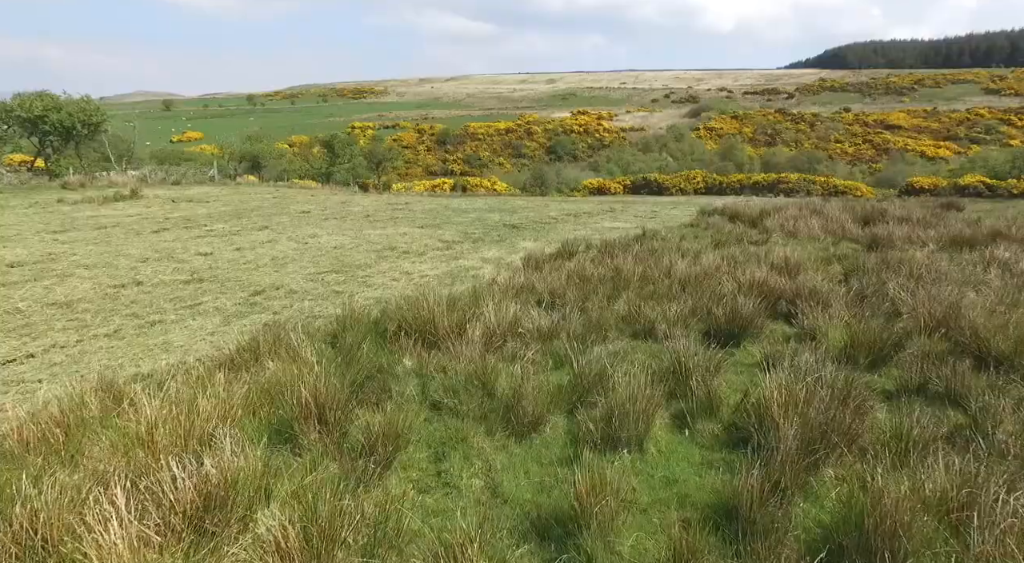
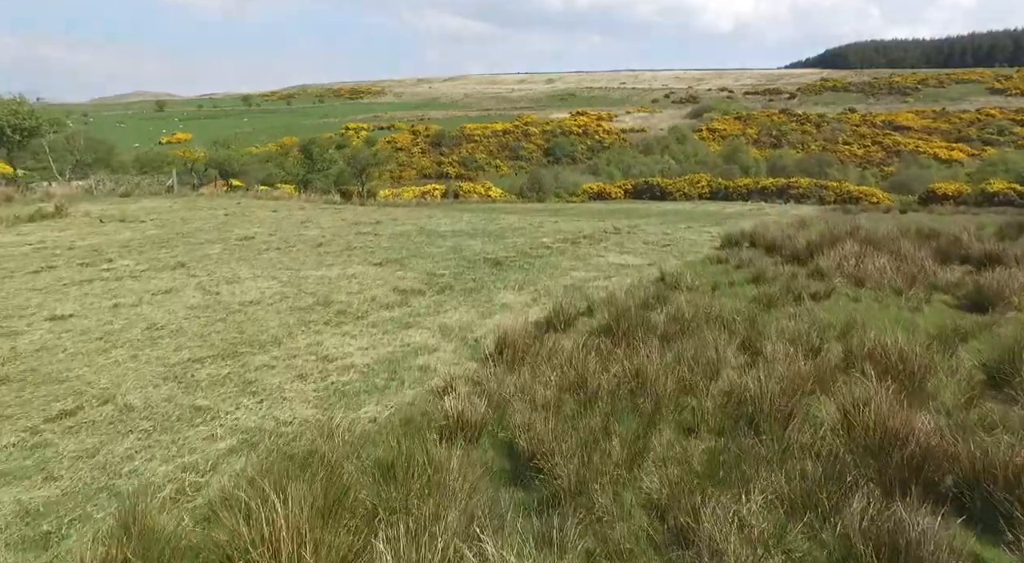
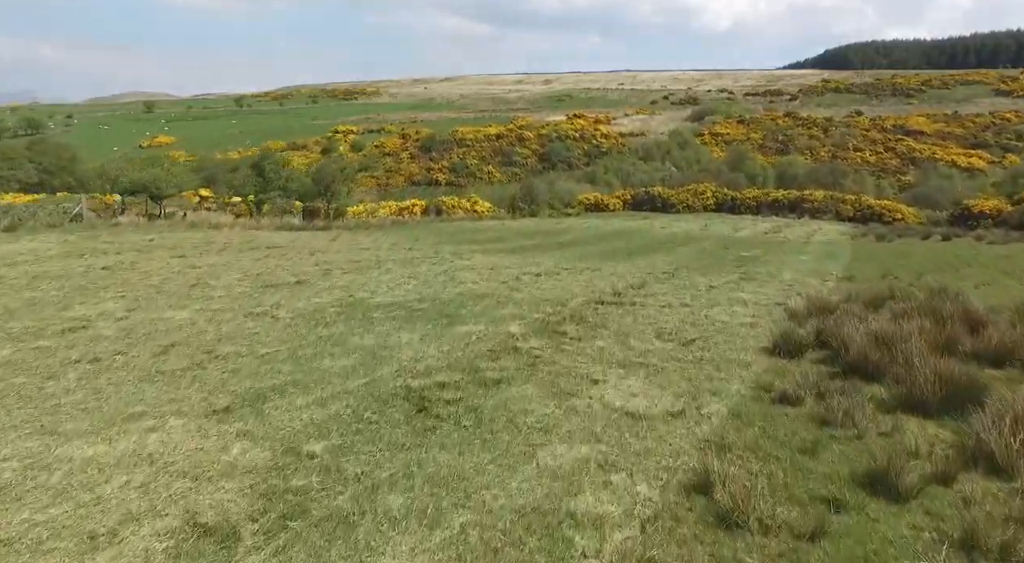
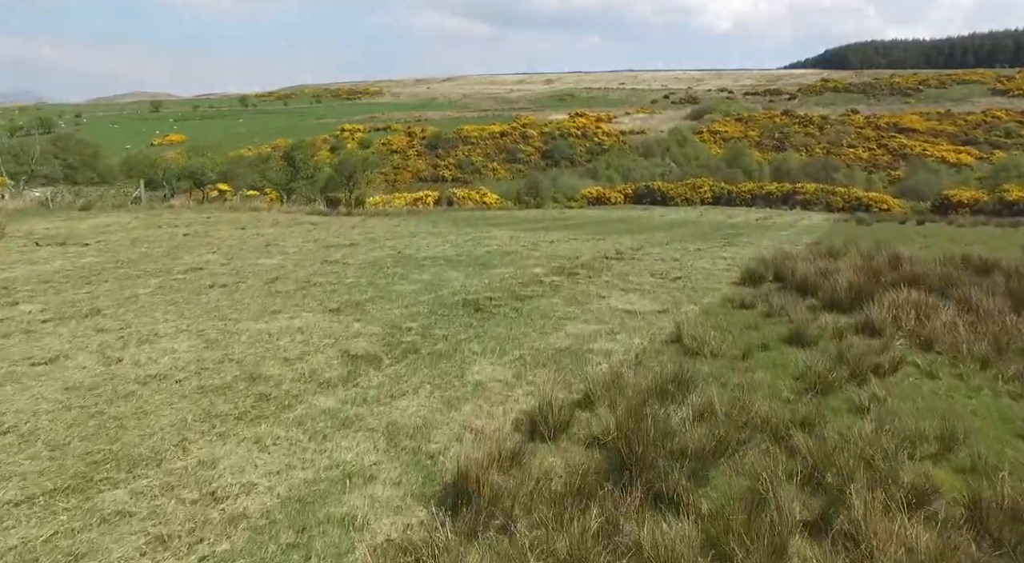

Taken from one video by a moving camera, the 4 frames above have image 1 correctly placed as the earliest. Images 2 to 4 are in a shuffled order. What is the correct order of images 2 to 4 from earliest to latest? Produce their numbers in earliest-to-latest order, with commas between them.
2, 4, 3
